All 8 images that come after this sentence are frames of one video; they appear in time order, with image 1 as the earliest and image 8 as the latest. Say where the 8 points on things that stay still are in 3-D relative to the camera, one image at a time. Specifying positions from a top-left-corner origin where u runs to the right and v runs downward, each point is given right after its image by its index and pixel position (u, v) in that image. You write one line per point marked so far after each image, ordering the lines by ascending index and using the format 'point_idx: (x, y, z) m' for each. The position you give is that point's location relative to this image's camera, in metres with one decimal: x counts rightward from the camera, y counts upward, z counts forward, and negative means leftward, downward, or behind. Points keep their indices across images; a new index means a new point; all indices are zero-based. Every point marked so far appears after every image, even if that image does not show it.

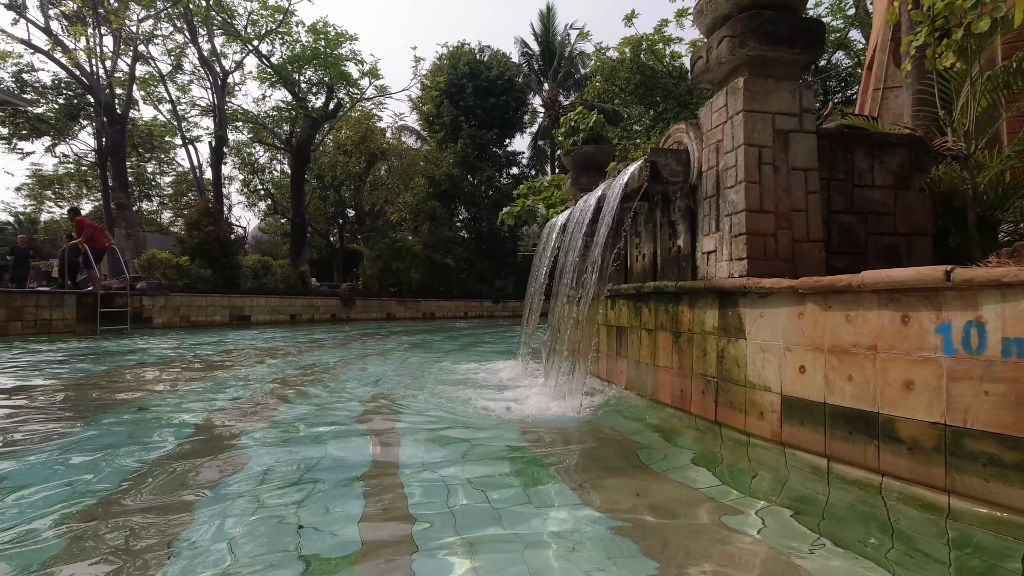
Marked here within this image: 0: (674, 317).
0: (+1.4, -0.2, +4.6) m
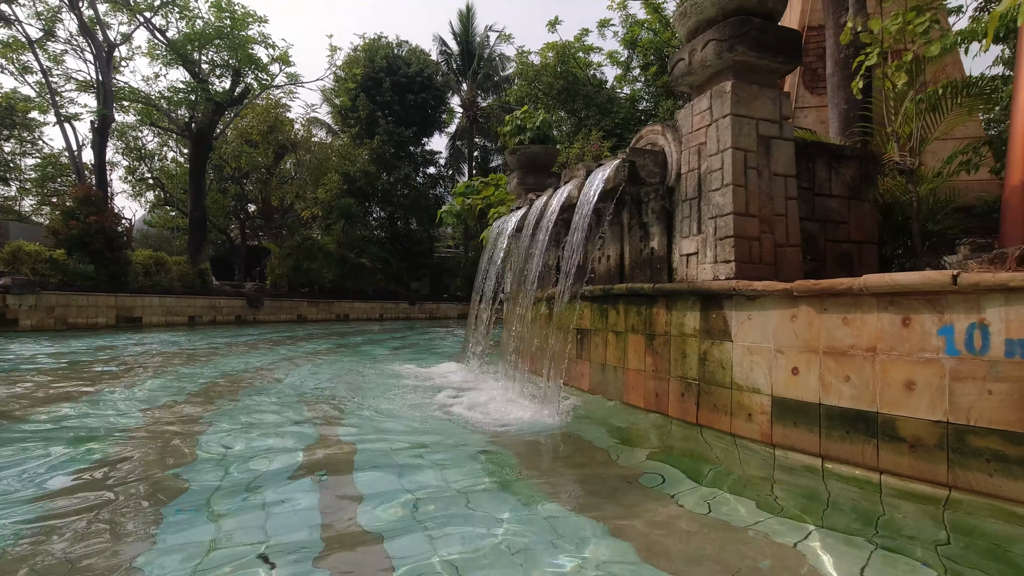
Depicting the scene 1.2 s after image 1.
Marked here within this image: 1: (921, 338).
0: (+1.1, -0.3, +4.5) m
1: (+2.1, -0.2, +2.7) m
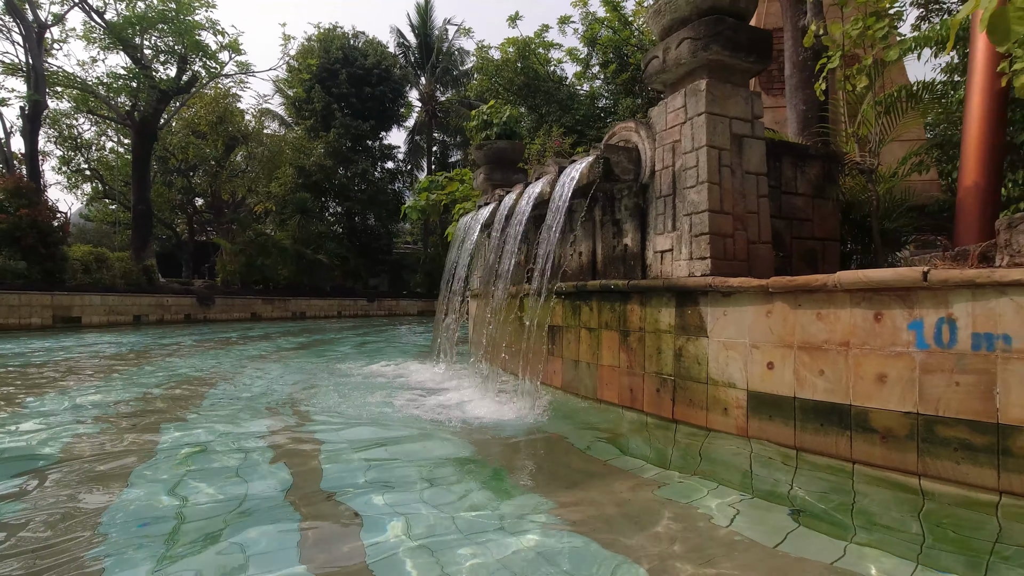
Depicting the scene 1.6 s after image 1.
0: (+0.9, -0.2, +4.5) m
1: (+2.0, -0.2, +2.8) m
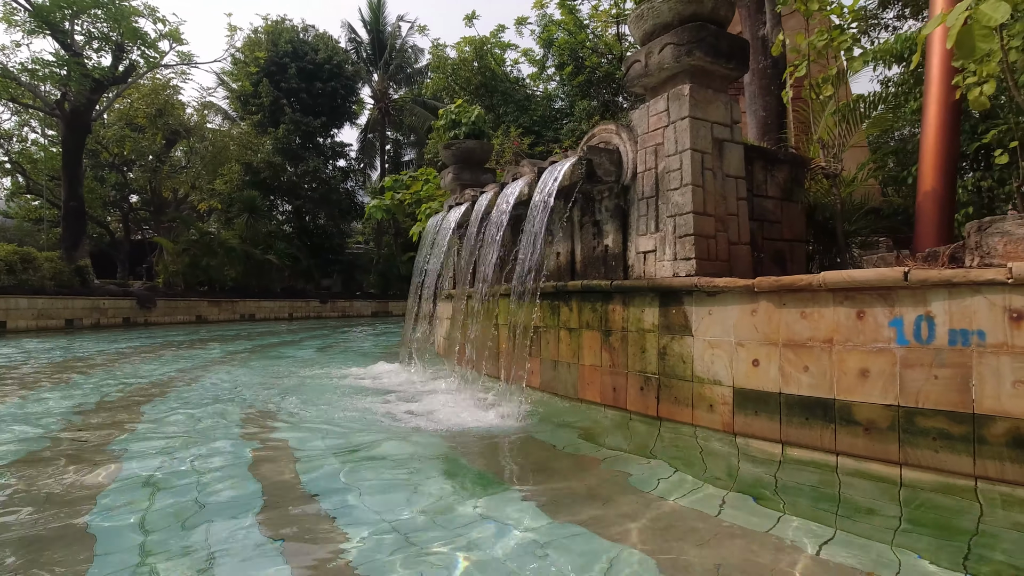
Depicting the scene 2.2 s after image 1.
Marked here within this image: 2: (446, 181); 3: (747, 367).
0: (+0.8, -0.2, +4.6) m
1: (+2.0, -0.2, +3.0) m
2: (-1.0, +1.6, +8.2) m
3: (+1.5, -0.5, +3.5) m
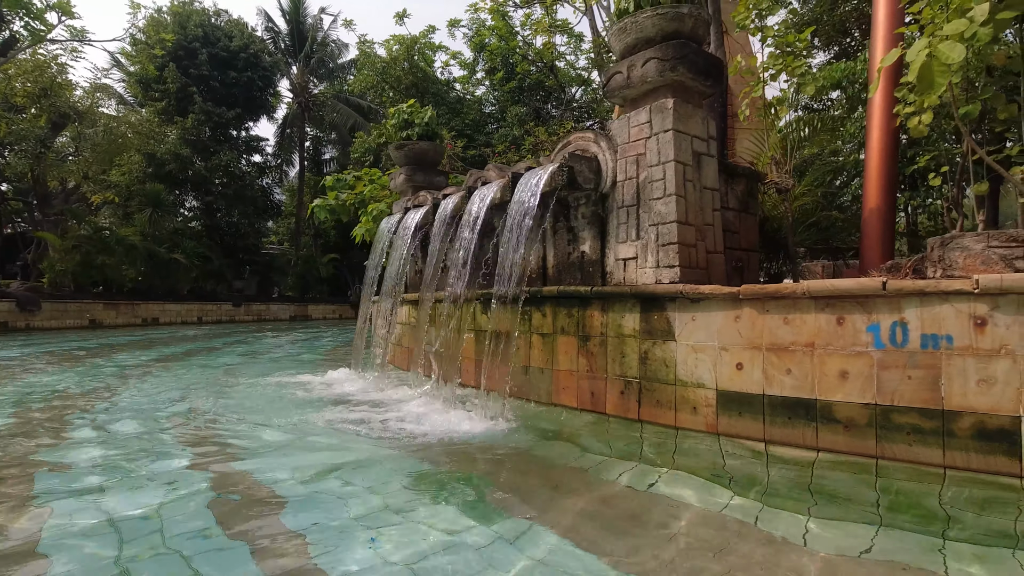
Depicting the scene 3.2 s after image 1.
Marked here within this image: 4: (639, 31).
0: (+0.6, -0.3, +4.6) m
1: (+2.0, -0.3, +3.2) m
2: (-1.7, +1.6, +8.0) m
3: (+1.5, -0.6, +3.7) m
4: (+1.0, +2.0, +4.2) m
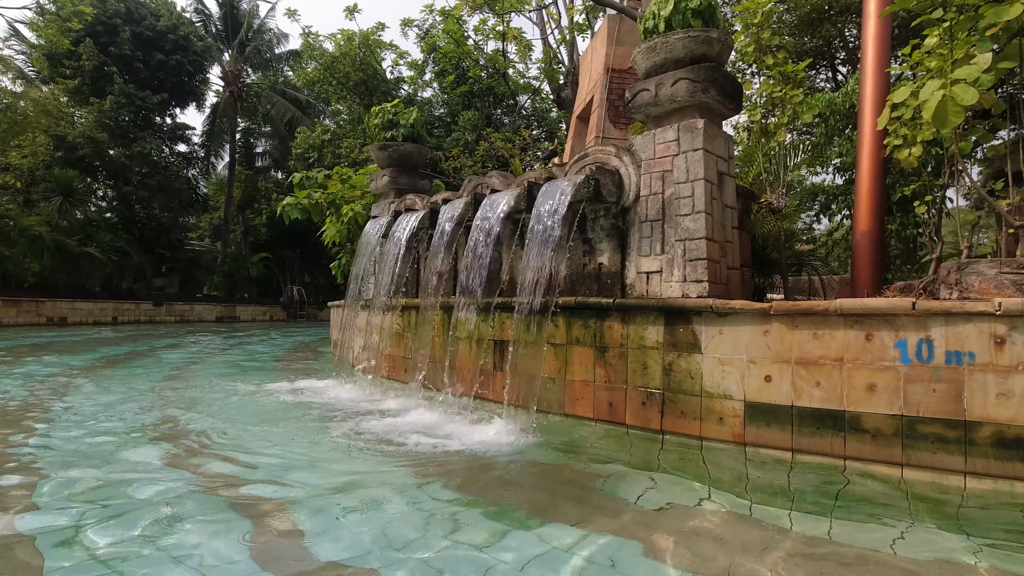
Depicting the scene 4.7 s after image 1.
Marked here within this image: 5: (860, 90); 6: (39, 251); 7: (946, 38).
0: (+0.7, -0.4, +4.7) m
1: (+2.3, -0.4, +3.5) m
2: (-1.9, +1.5, +7.7) m
3: (+1.8, -0.7, +3.8) m
4: (+1.3, +1.9, +4.3) m
5: (+3.4, +1.9, +5.2) m
6: (-17.1, +1.4, +19.7) m
7: (+3.4, +1.9, +4.2) m
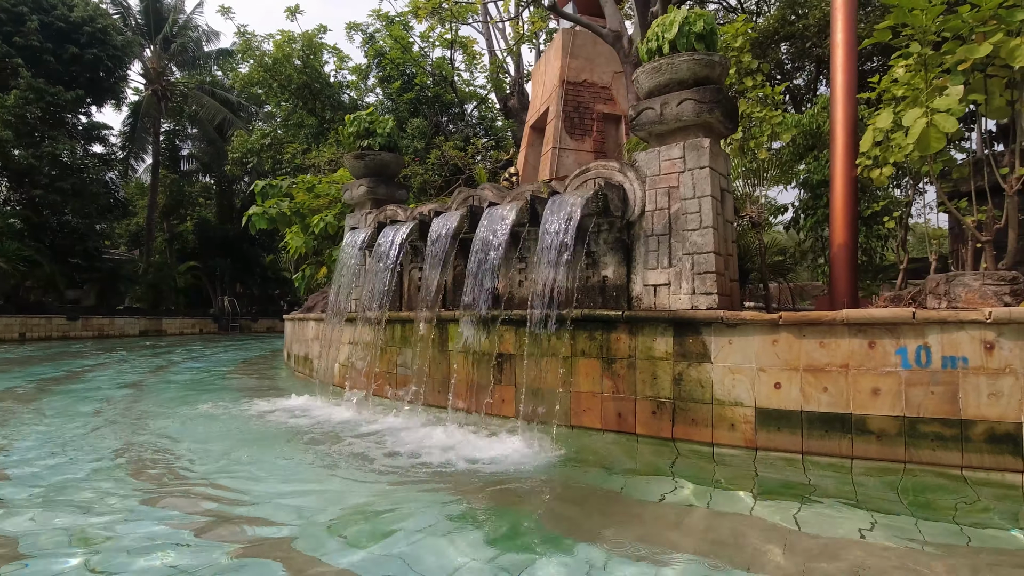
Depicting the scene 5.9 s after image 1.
0: (+0.8, -0.5, +4.8) m
1: (+2.6, -0.5, +3.7) m
2: (-2.2, +1.3, +7.5) m
3: (+1.9, -0.8, +4.1) m
4: (+1.3, +1.8, +4.5) m
5: (+3.3, +1.8, +5.6) m
6: (-18.7, +0.9, +17.6) m
7: (+3.5, +1.9, +4.6) m
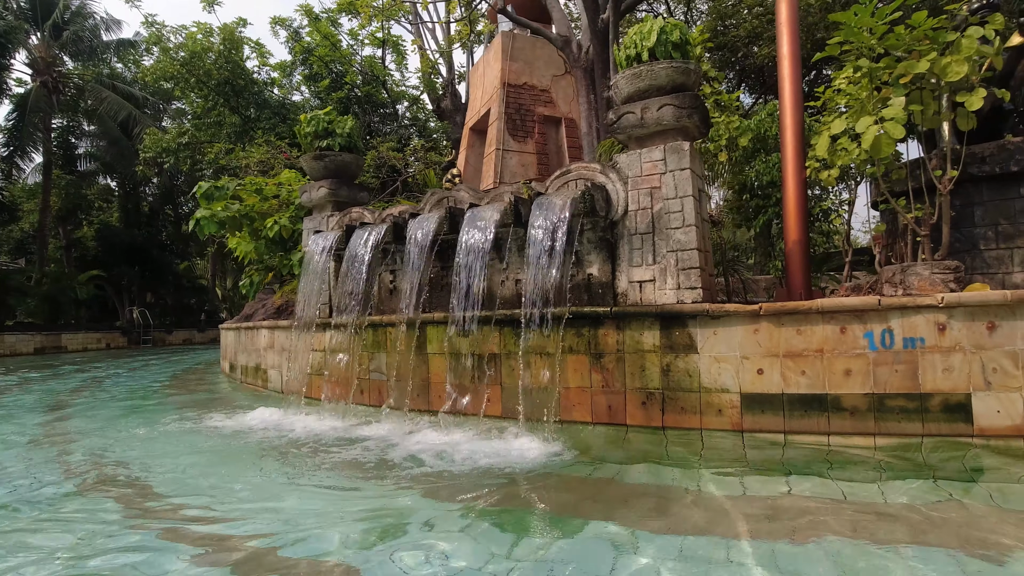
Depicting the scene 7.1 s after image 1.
0: (+0.7, -0.5, +4.9) m
1: (+2.6, -0.4, +4.1) m
2: (-2.7, +1.2, +7.2) m
3: (+1.9, -0.7, +4.4) m
4: (+1.2, +1.8, +4.7) m
5: (+3.0, +1.9, +6.1) m
6: (-20.3, +0.3, +15.0) m
7: (+3.3, +2.0, +5.1) m
